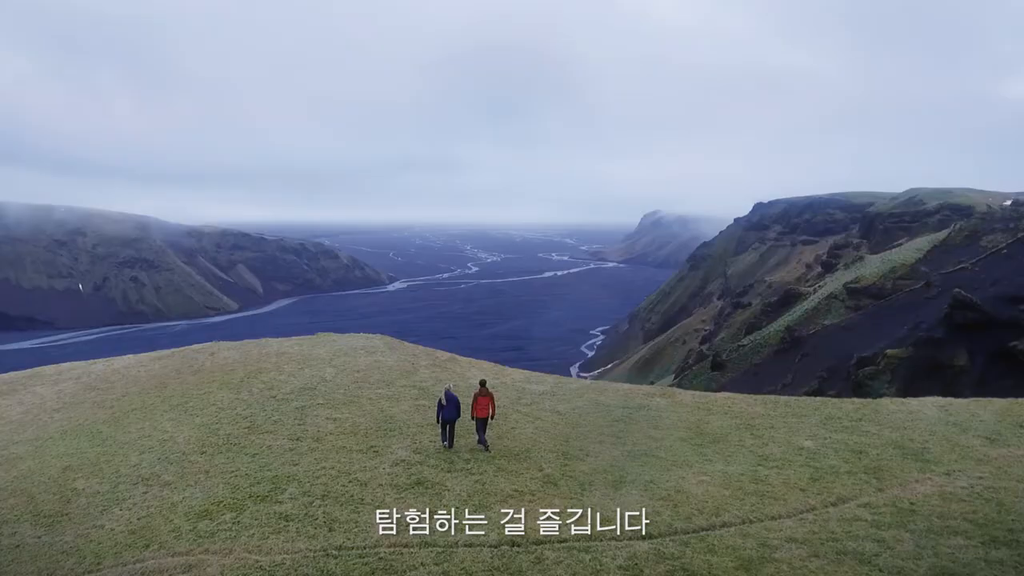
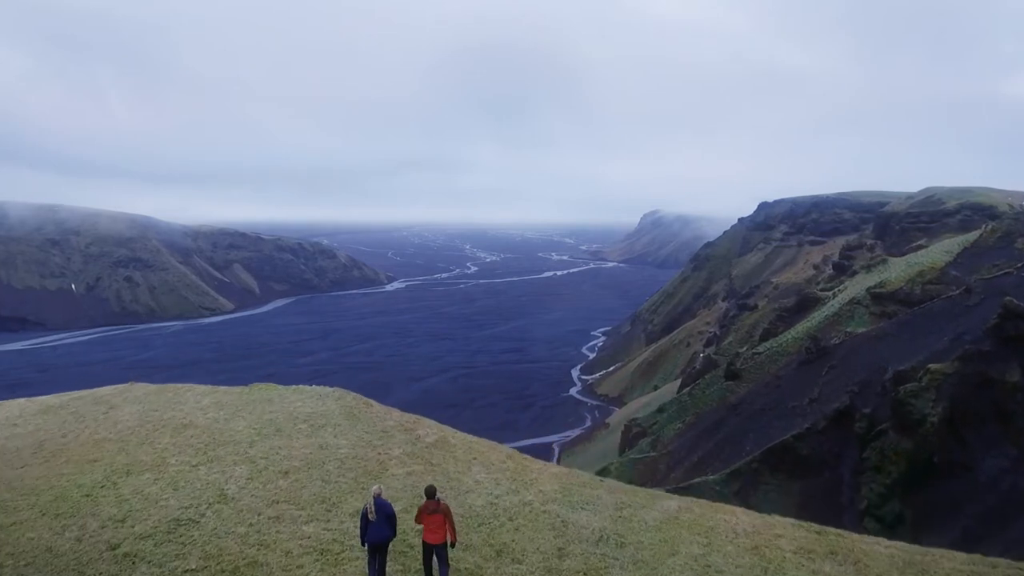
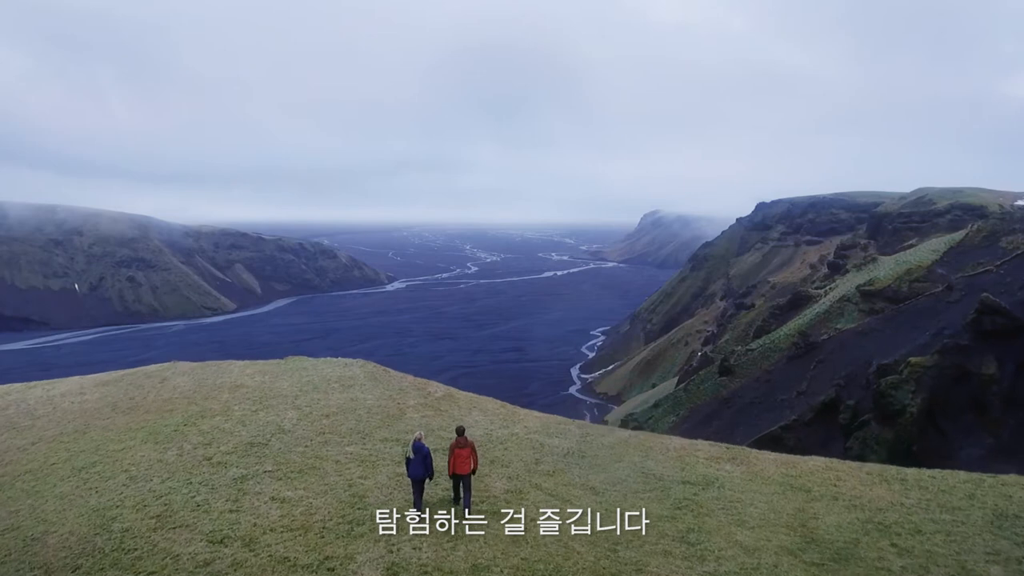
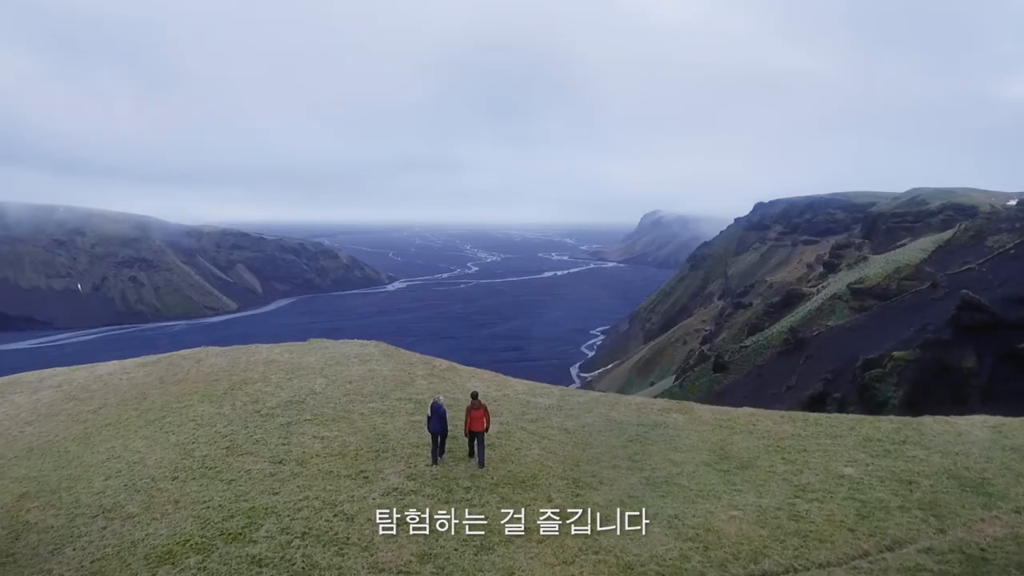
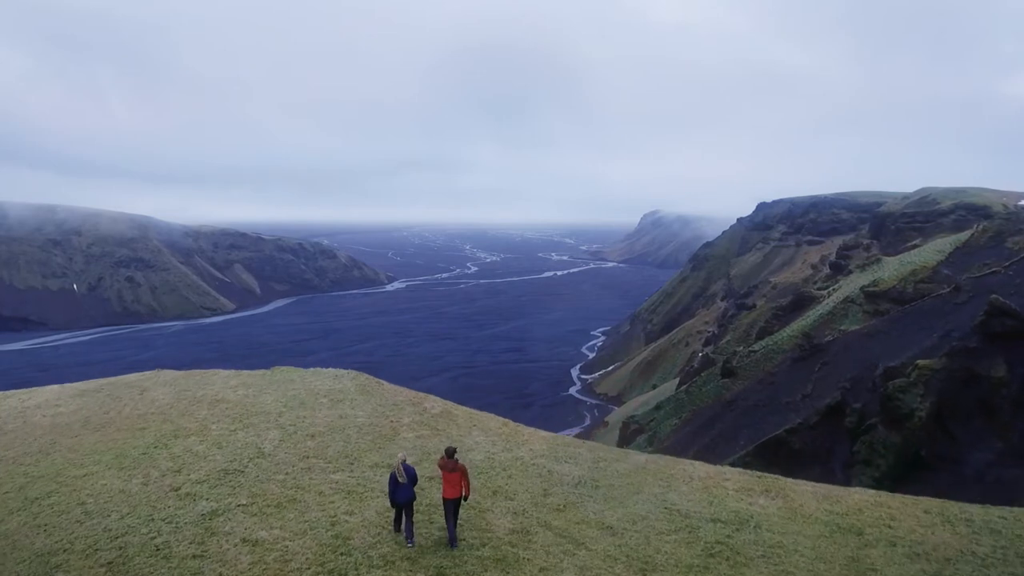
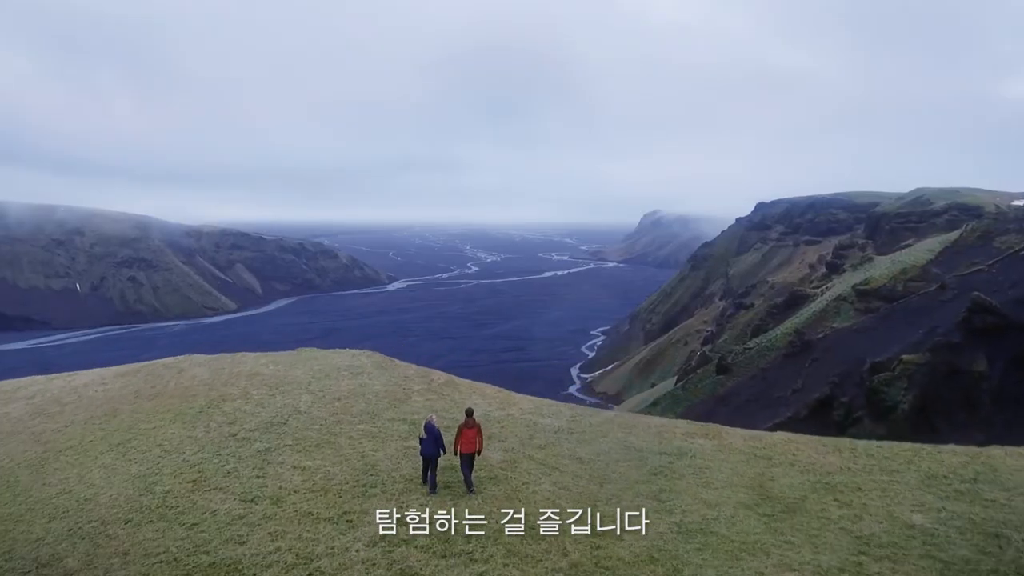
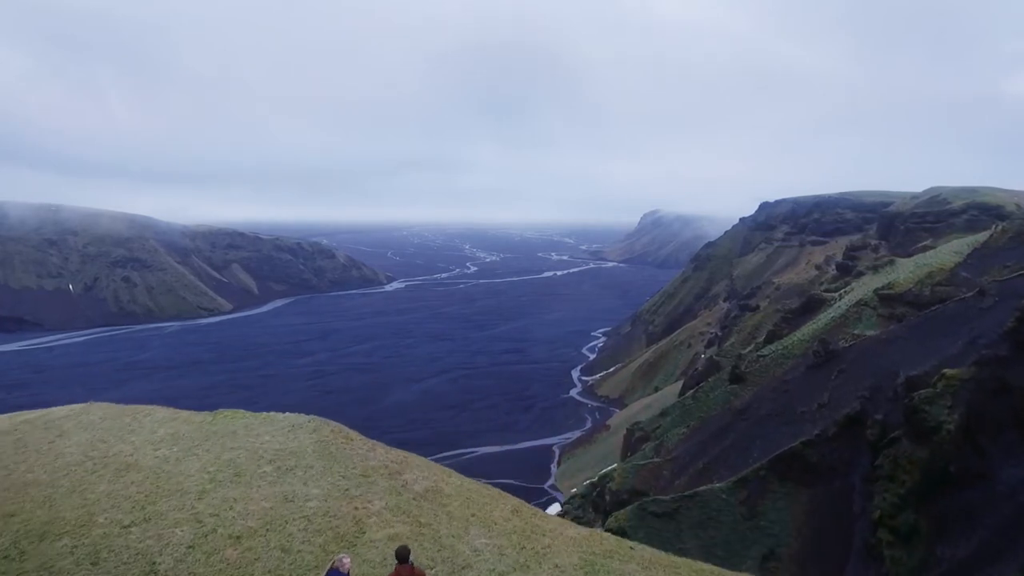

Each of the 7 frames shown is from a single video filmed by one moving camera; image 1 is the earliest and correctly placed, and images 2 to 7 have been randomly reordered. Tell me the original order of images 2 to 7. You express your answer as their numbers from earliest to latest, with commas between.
4, 6, 3, 5, 2, 7
